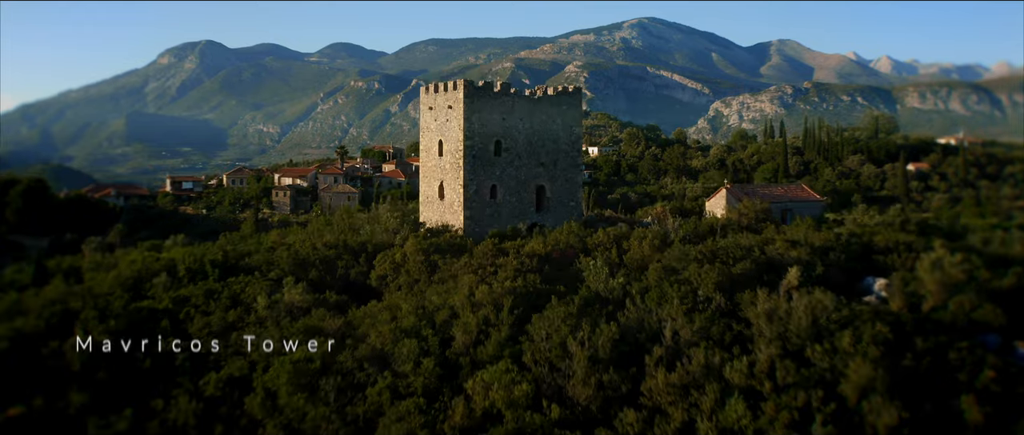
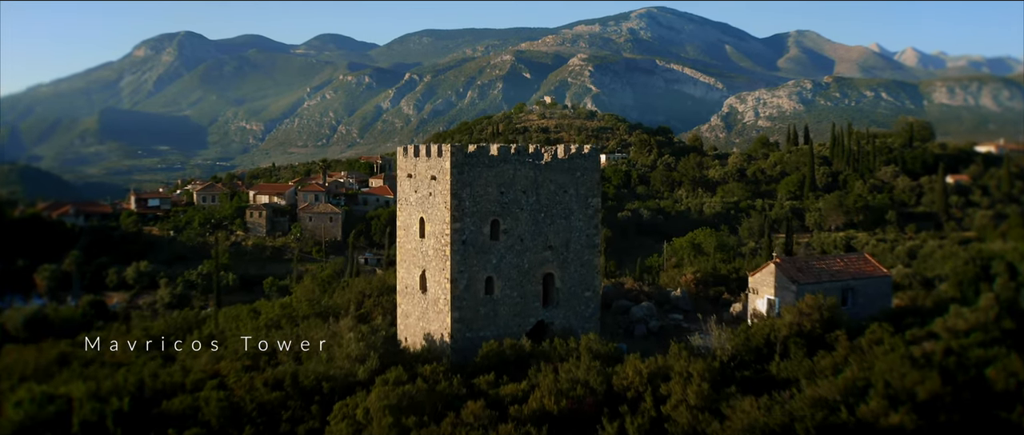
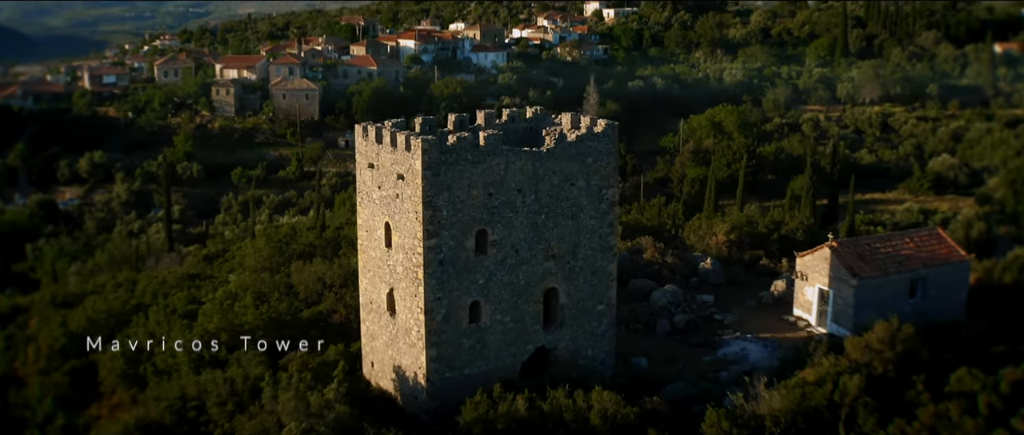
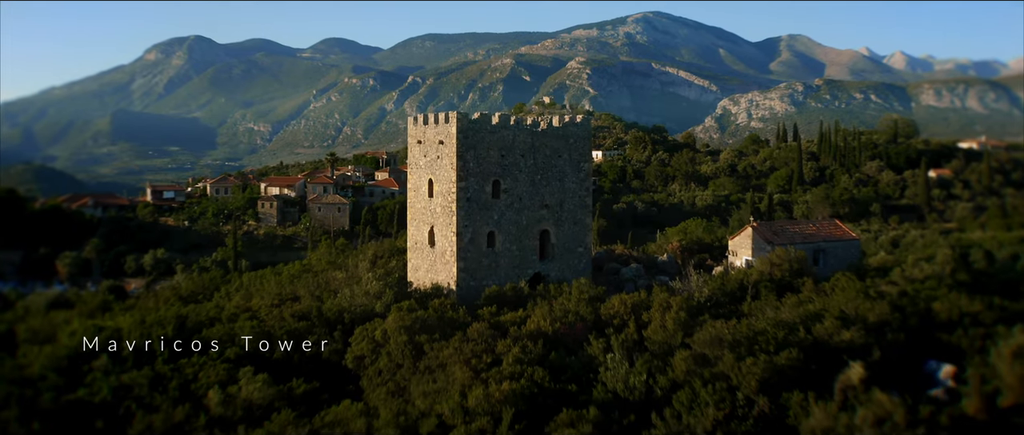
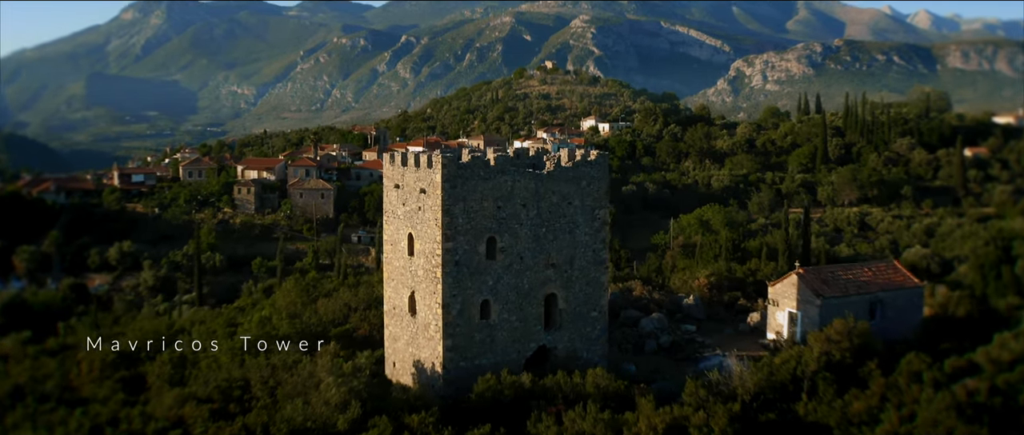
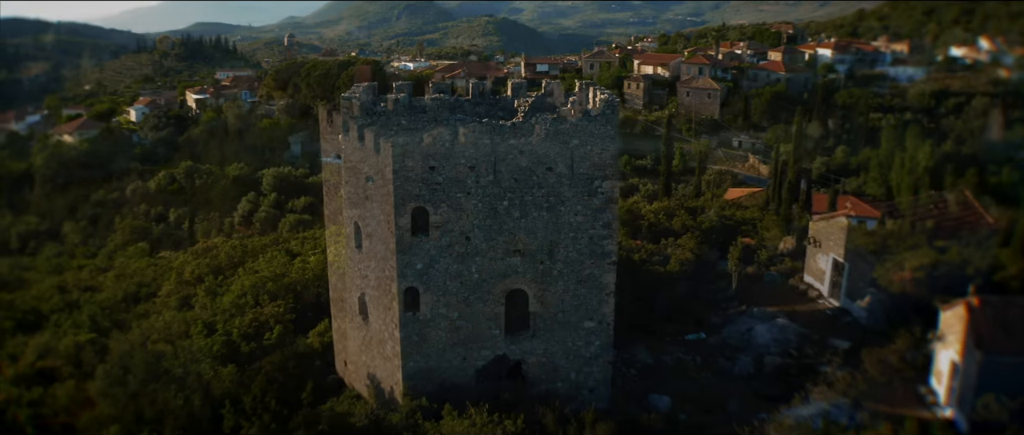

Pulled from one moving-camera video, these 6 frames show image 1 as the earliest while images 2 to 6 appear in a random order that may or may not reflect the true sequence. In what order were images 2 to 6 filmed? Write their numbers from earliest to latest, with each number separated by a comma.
4, 2, 5, 3, 6
